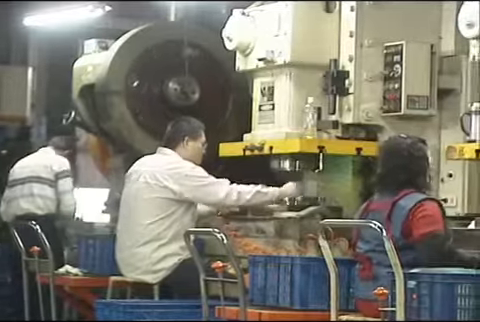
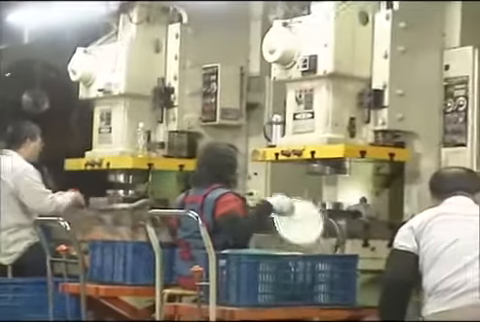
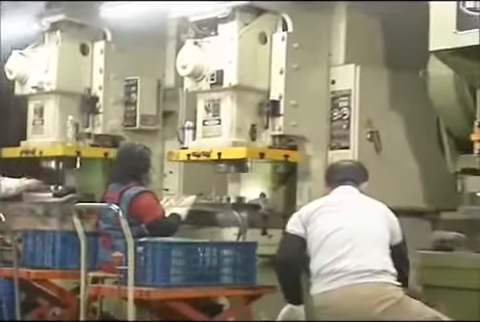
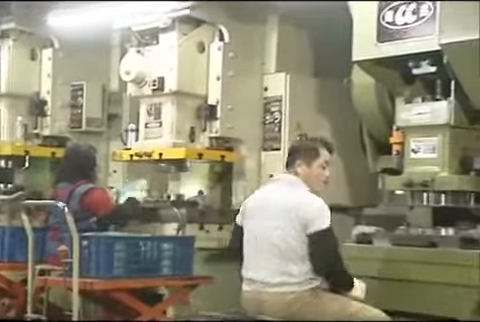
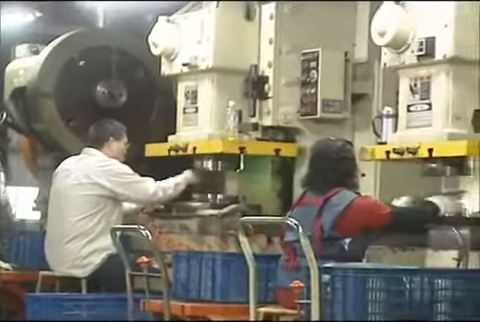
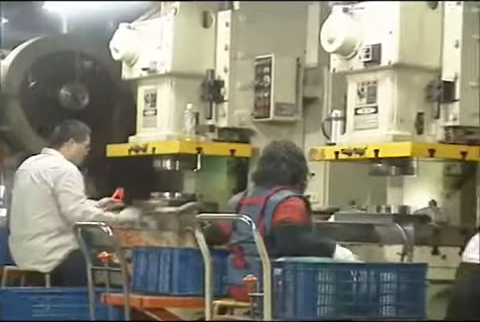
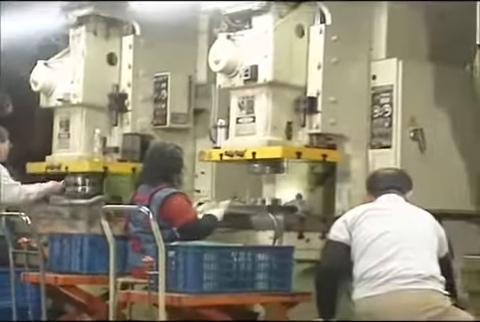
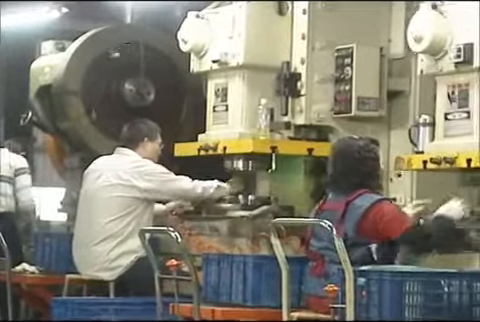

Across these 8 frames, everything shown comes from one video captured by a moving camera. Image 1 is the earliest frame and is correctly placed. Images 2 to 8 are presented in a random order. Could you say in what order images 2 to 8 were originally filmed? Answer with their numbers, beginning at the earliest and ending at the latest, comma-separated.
8, 5, 6, 2, 7, 3, 4
